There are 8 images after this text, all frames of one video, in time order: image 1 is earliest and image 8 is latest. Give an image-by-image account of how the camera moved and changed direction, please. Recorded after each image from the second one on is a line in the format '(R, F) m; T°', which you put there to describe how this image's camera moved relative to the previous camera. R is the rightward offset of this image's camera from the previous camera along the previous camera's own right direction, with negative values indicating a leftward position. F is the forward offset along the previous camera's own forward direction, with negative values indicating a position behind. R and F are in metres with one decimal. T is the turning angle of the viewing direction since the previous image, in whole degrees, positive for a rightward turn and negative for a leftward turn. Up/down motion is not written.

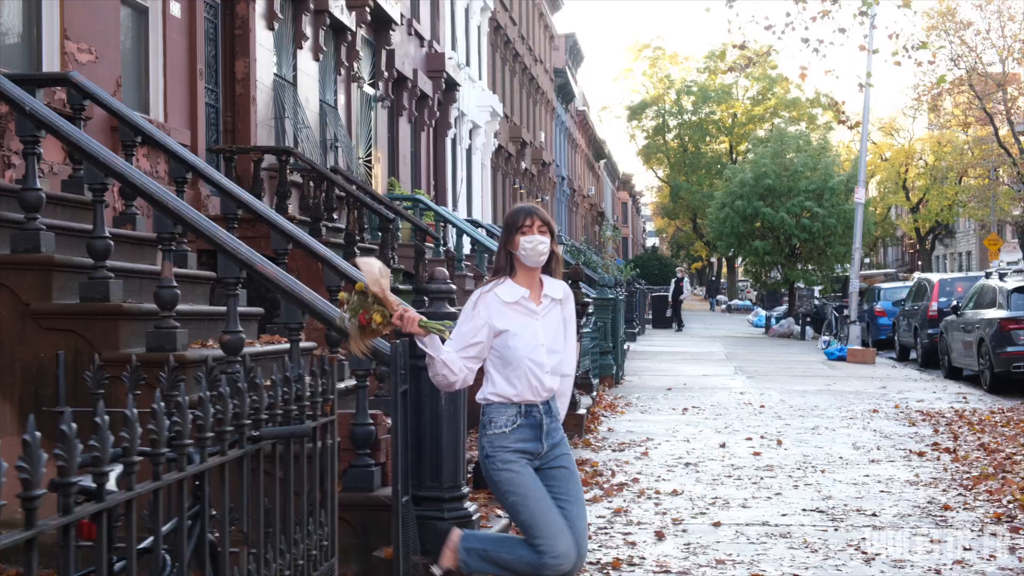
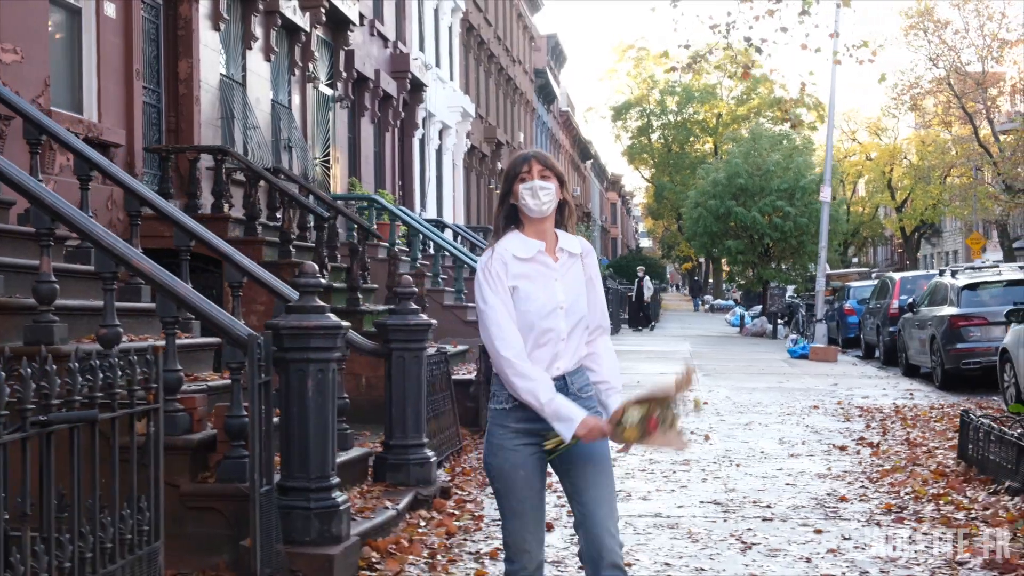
(+0.6, -0.1) m; 0°
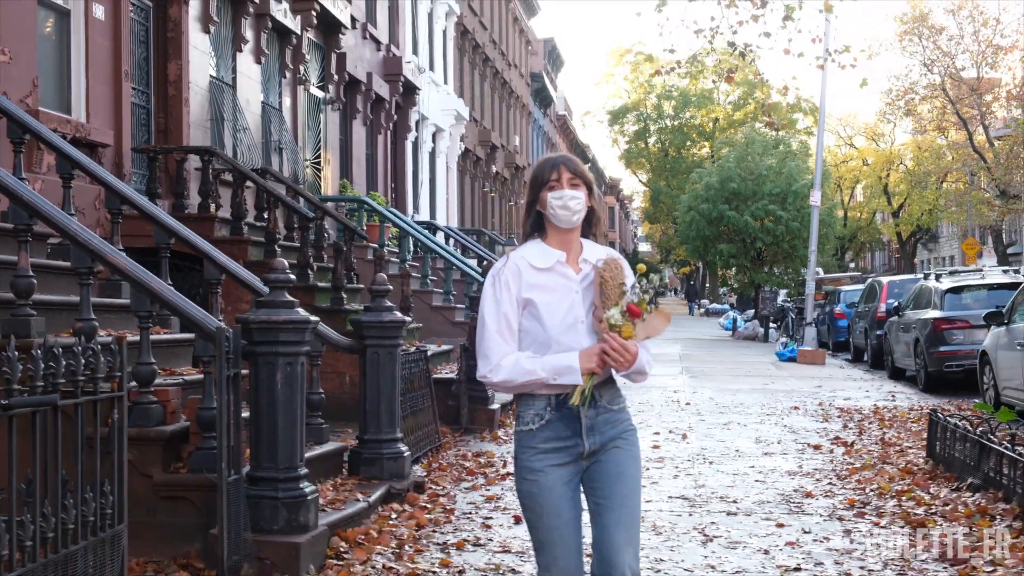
(+0.2, -0.2) m; 0°
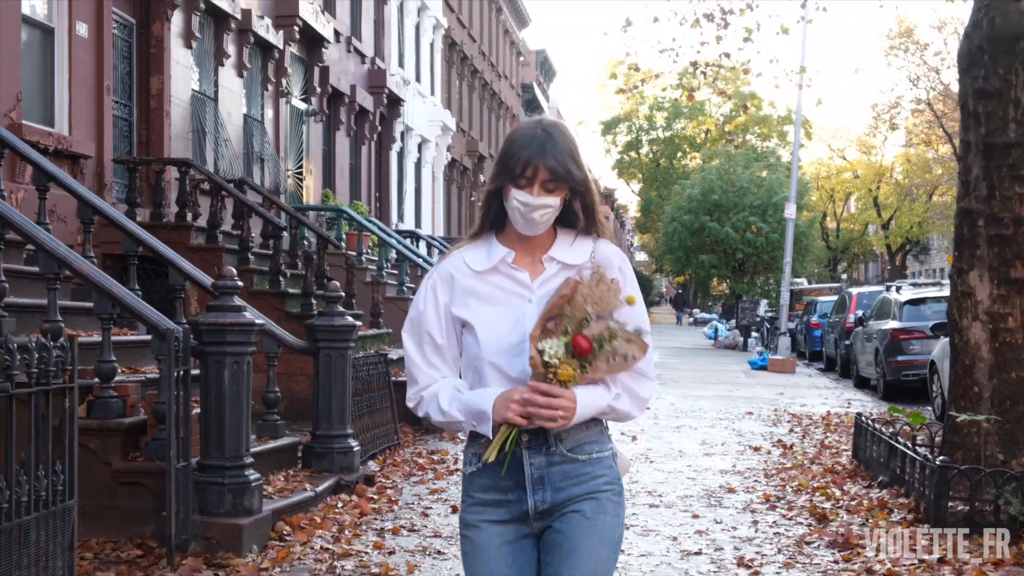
(+0.4, -0.6) m; 0°
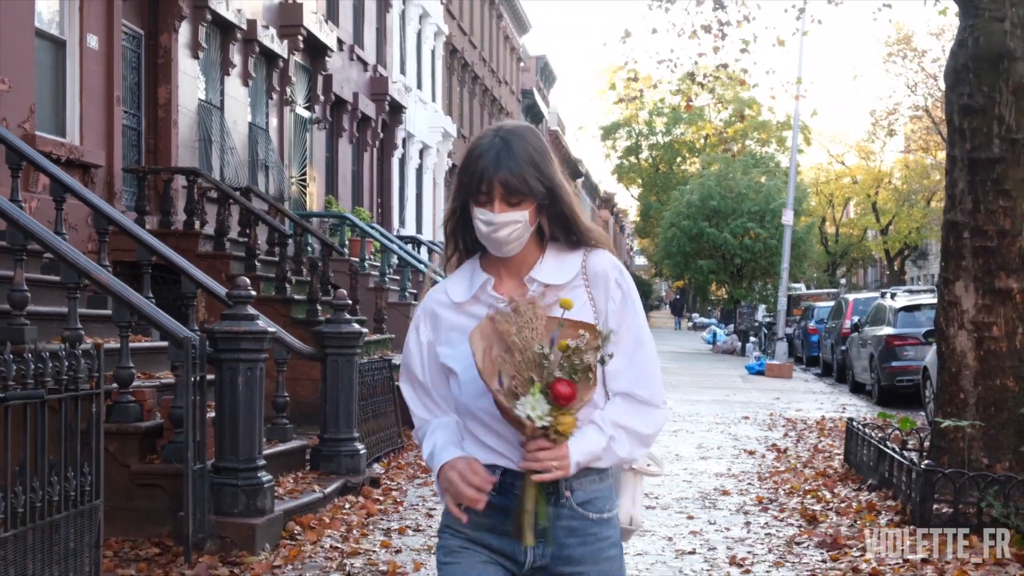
(0.0, -0.3) m; 0°
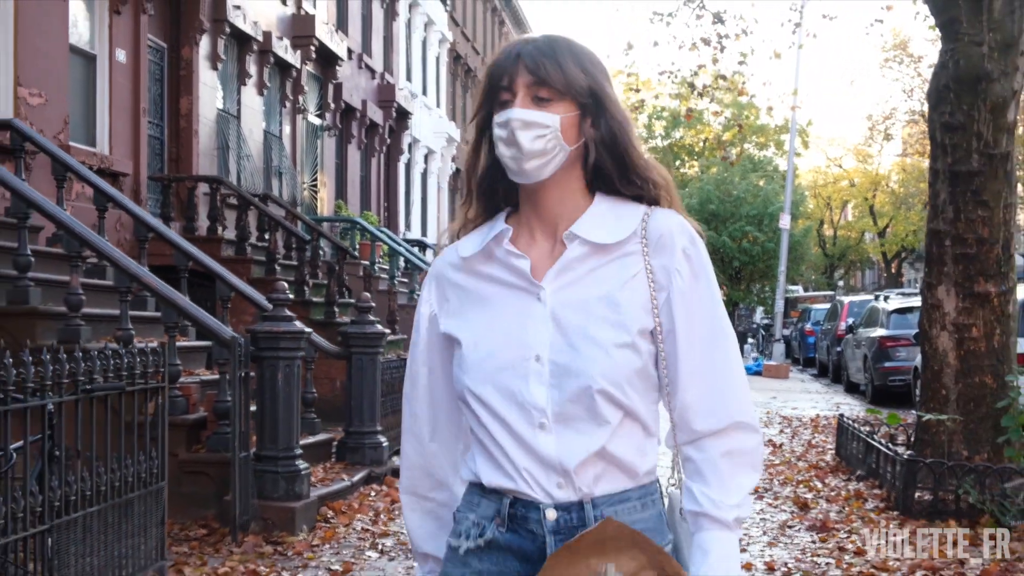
(-0.1, -0.6) m; 0°
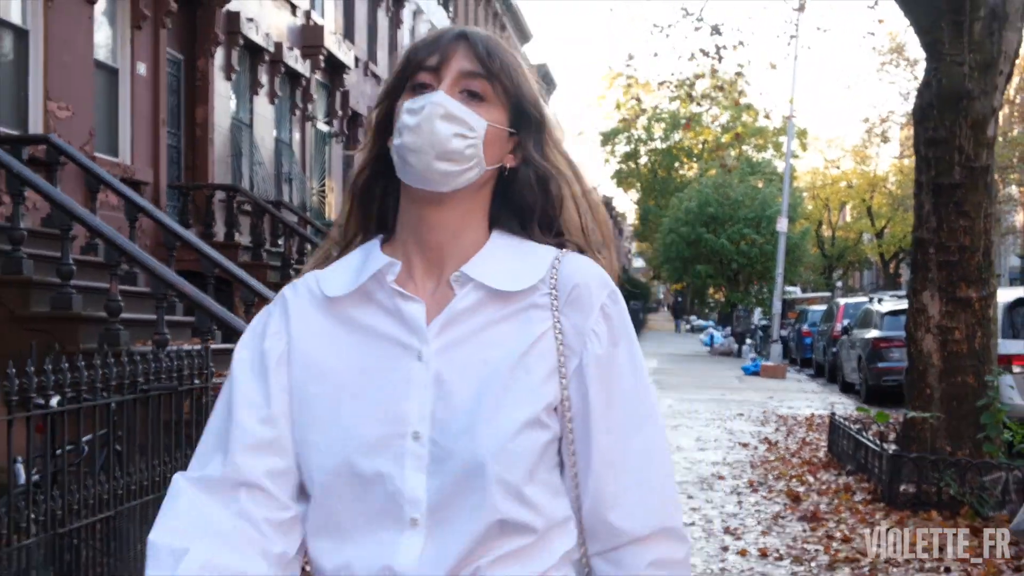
(-0.1, -0.6) m; 0°
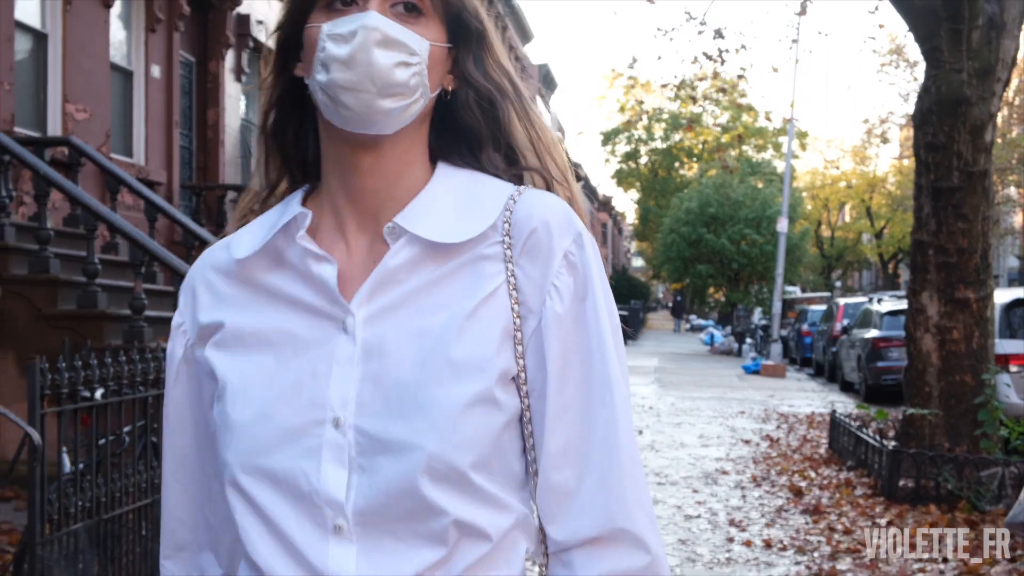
(-0.1, -0.3) m; 0°
